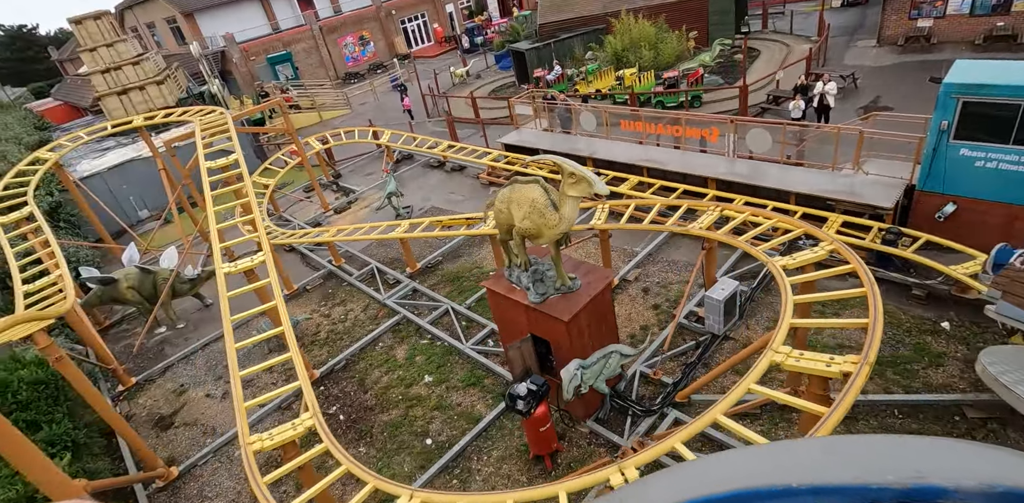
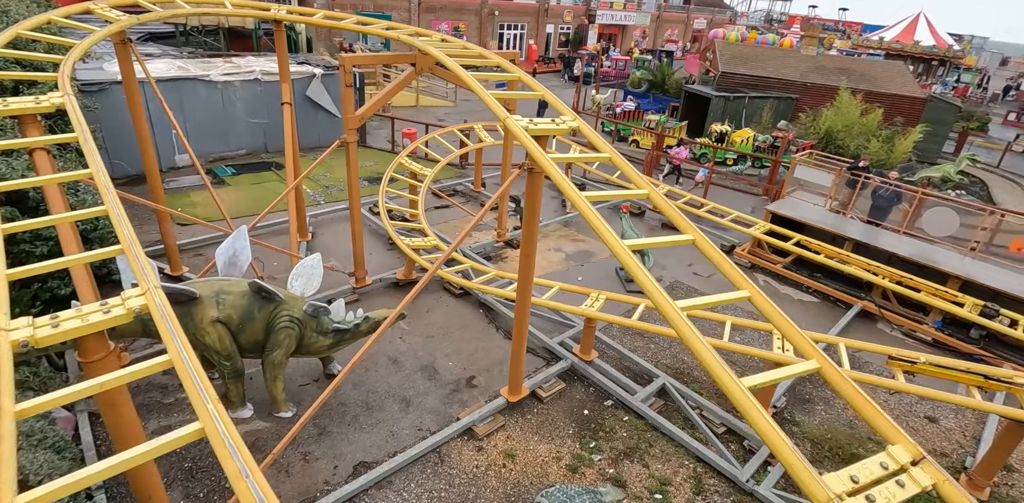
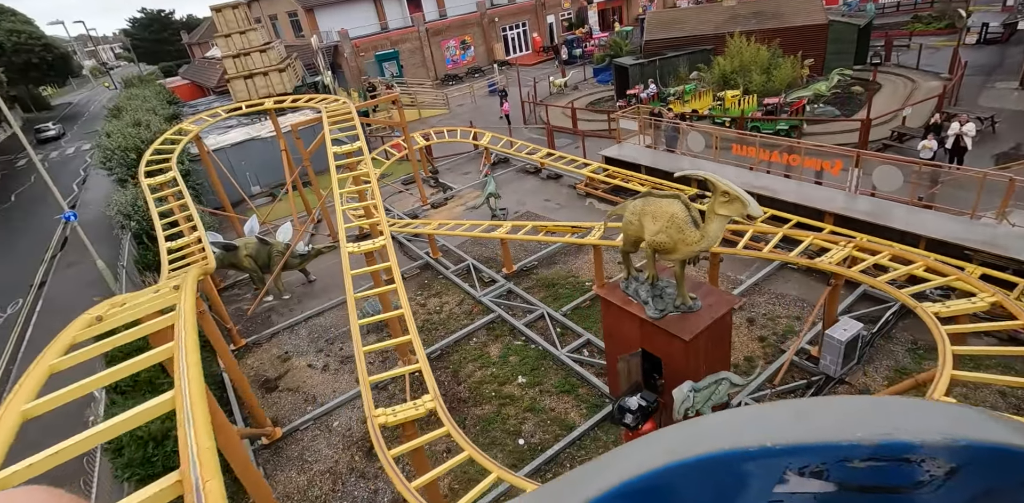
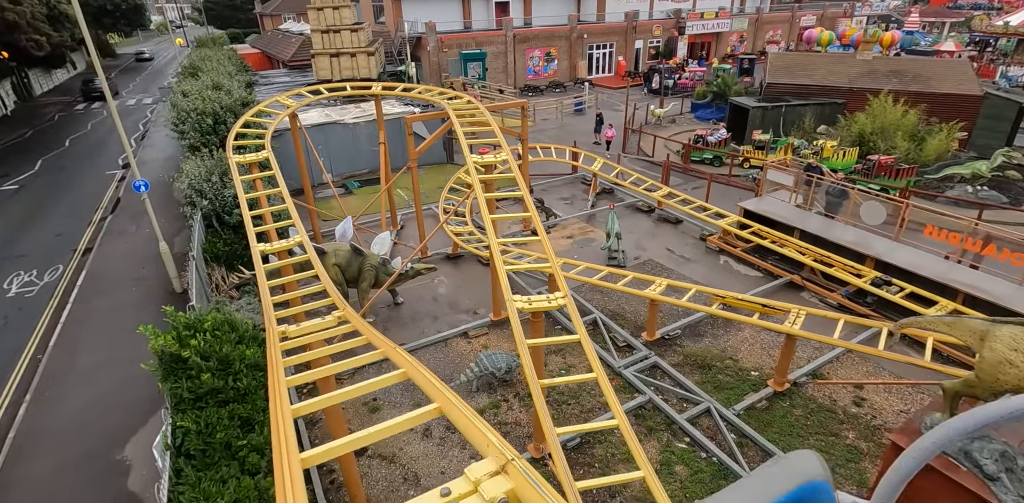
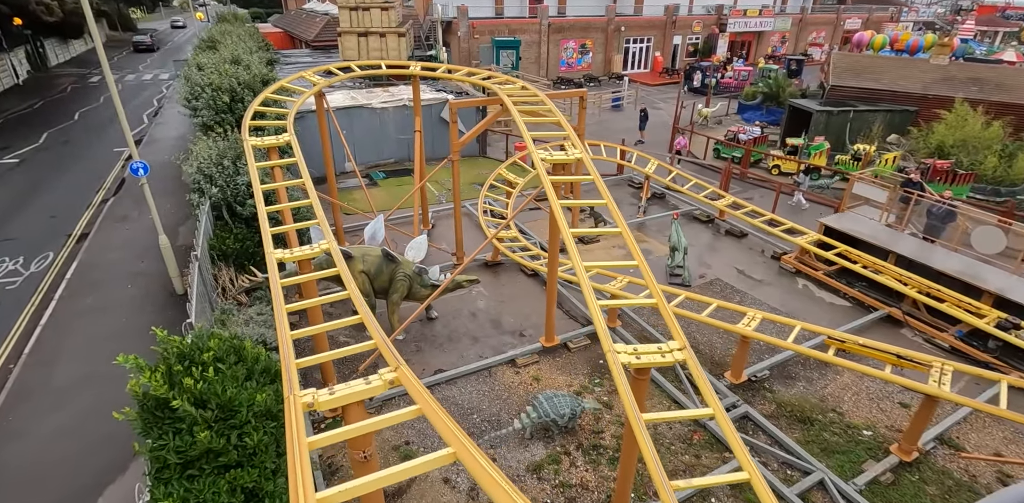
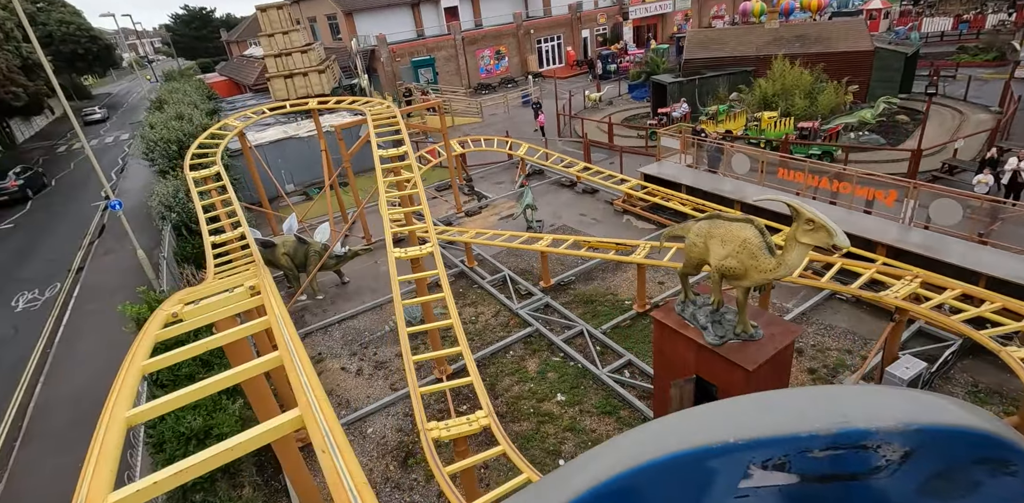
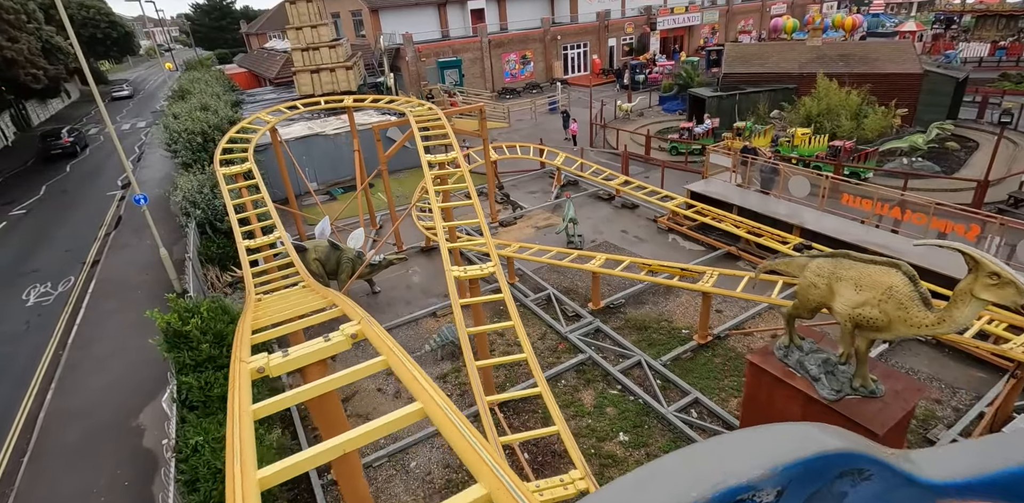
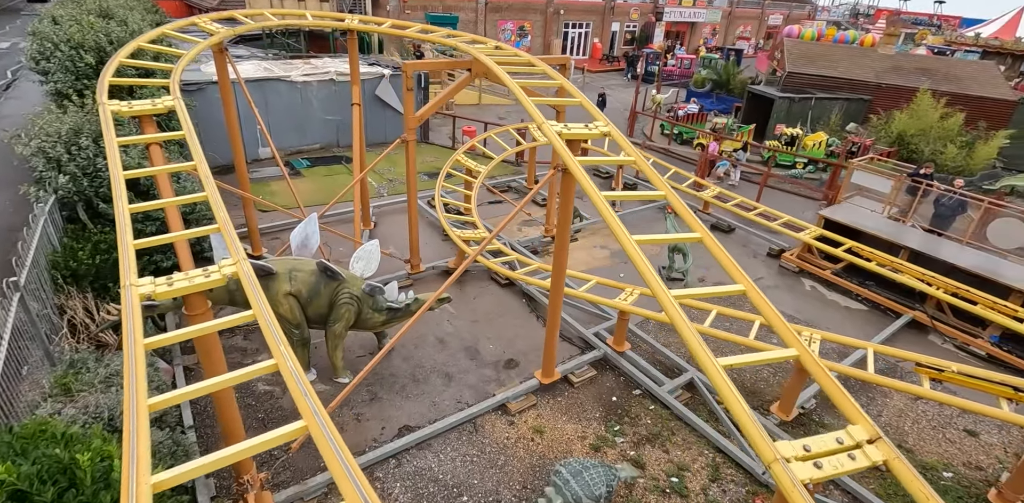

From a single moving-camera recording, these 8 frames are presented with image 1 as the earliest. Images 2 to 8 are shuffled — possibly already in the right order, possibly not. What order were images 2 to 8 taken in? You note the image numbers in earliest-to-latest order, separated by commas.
3, 6, 7, 4, 5, 8, 2
